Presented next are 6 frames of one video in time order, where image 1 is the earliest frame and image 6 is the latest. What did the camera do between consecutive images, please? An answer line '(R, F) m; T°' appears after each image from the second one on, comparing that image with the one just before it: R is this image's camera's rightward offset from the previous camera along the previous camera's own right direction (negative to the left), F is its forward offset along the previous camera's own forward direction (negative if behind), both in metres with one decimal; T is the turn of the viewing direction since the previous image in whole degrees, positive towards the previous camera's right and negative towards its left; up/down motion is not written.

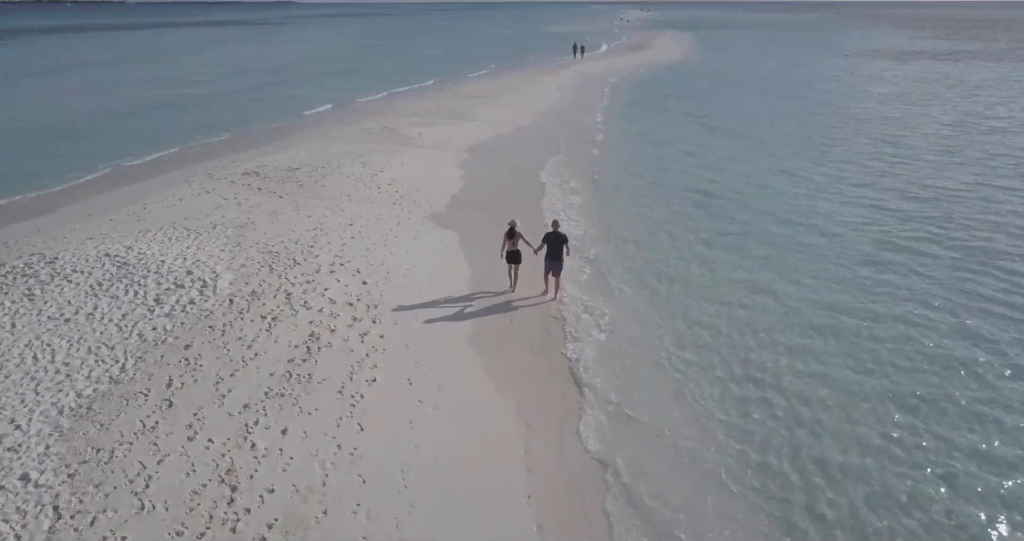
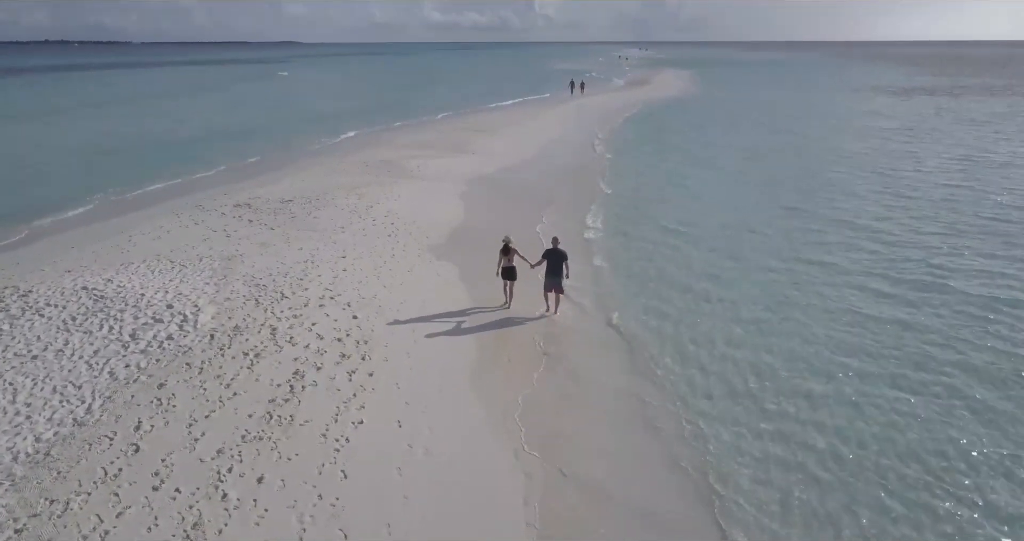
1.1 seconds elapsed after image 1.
(0.0, +0.6) m; 0°
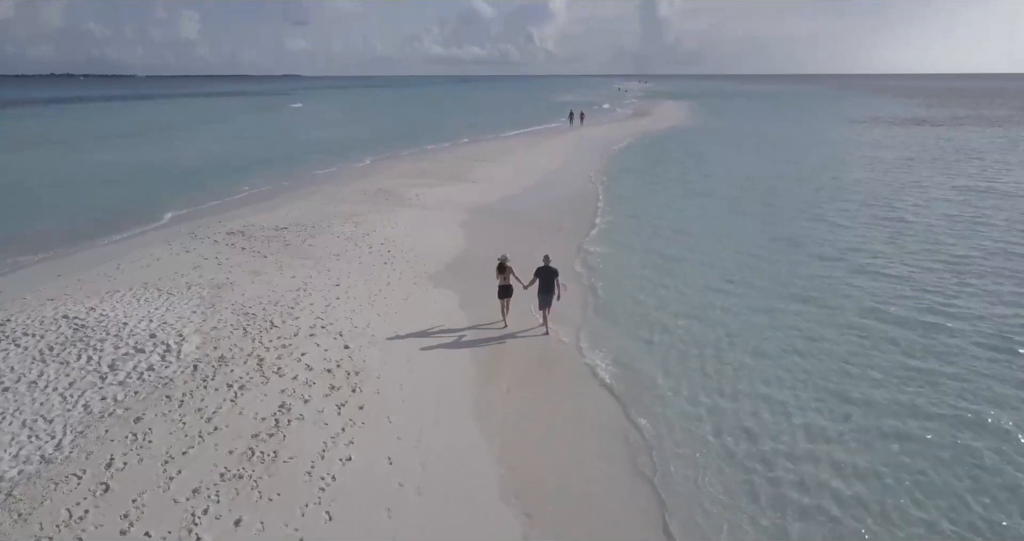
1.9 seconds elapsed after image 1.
(0.0, +0.4) m; 0°
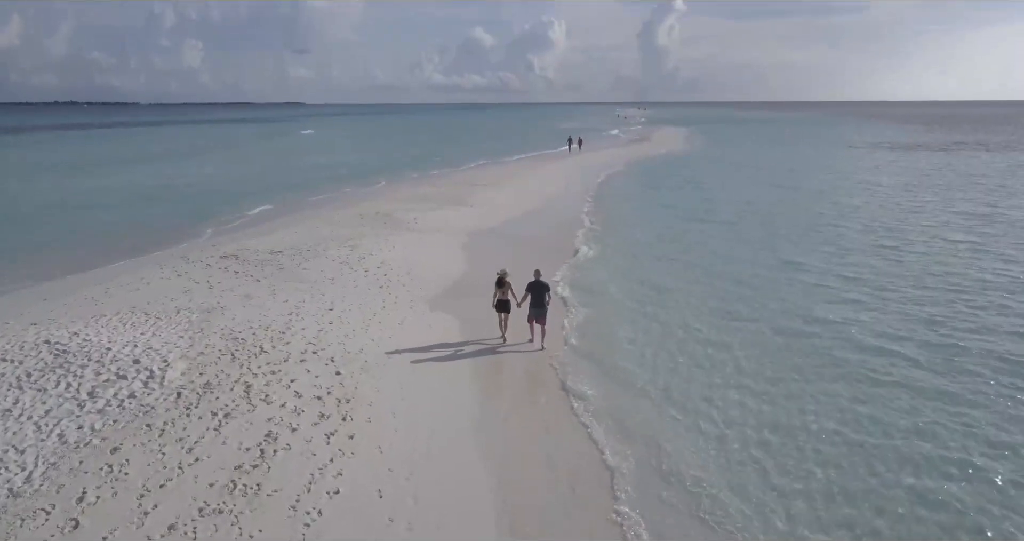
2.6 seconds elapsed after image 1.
(0.0, +0.3) m; 0°
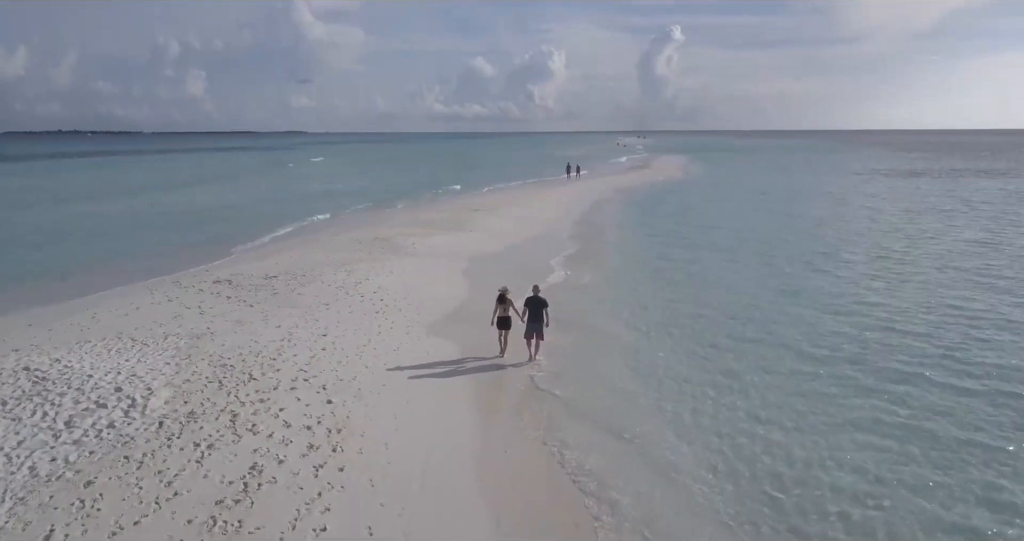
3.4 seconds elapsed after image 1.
(0.0, +0.4) m; 0°
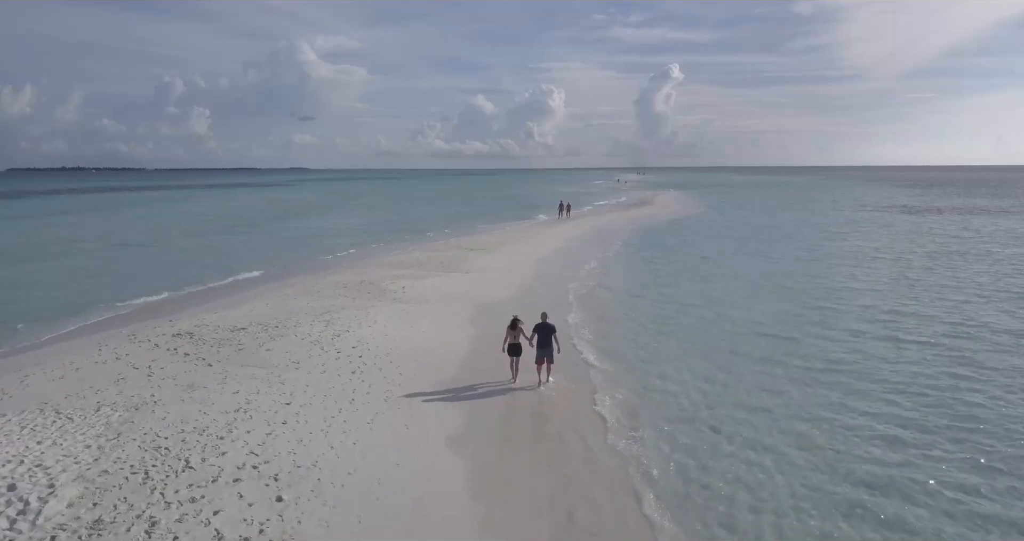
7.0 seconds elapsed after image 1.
(+0.1, +1.7) m; 0°
